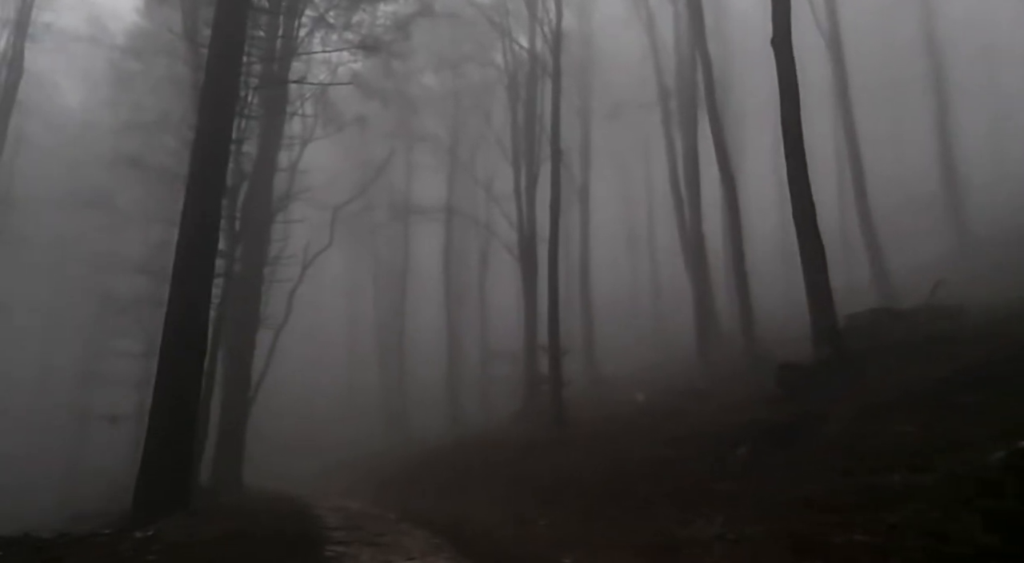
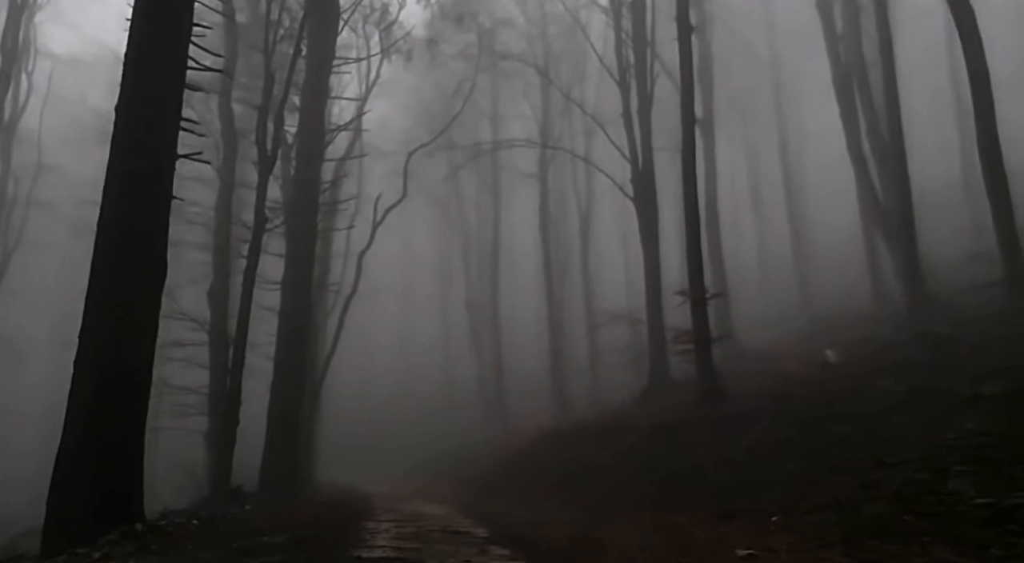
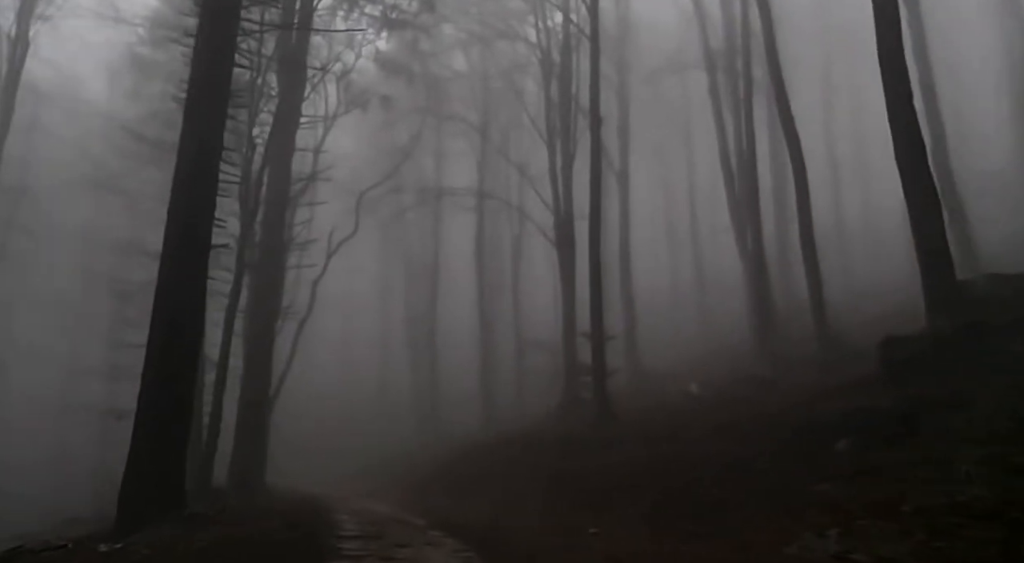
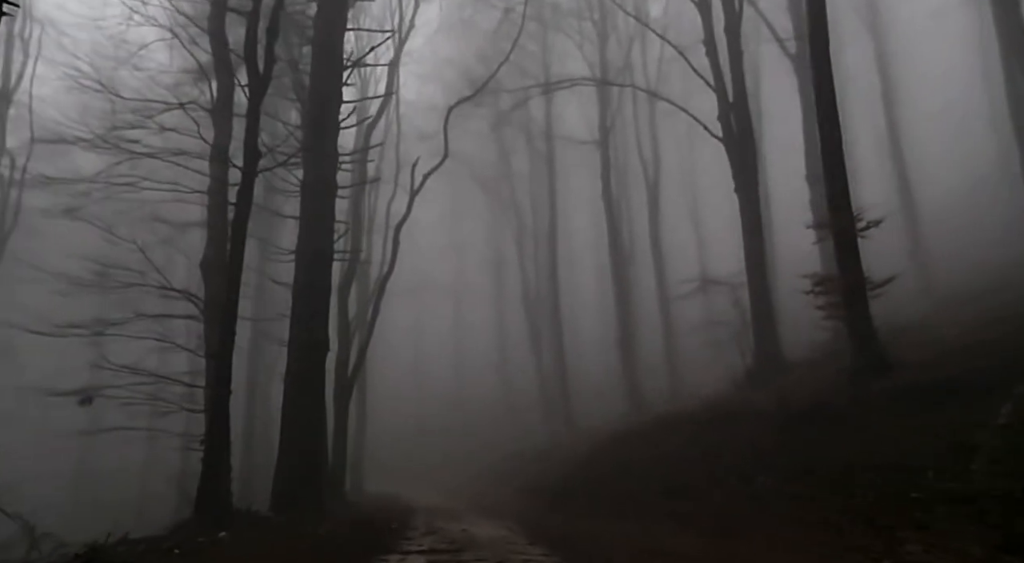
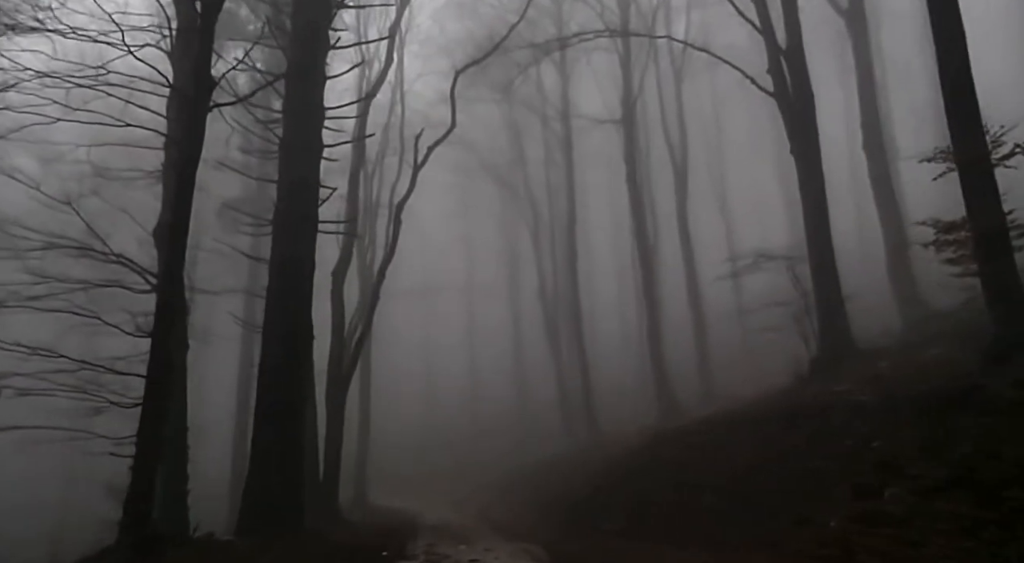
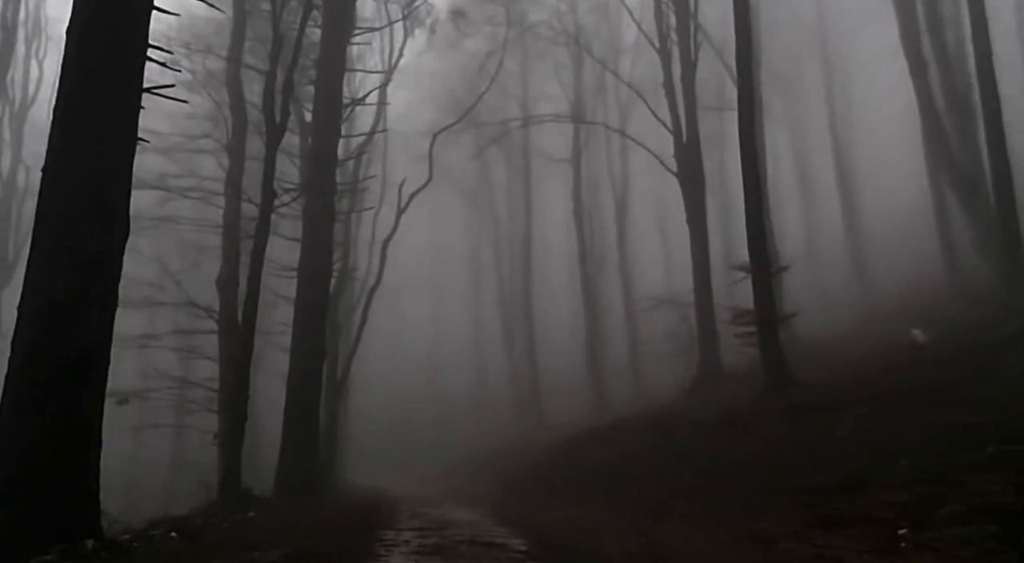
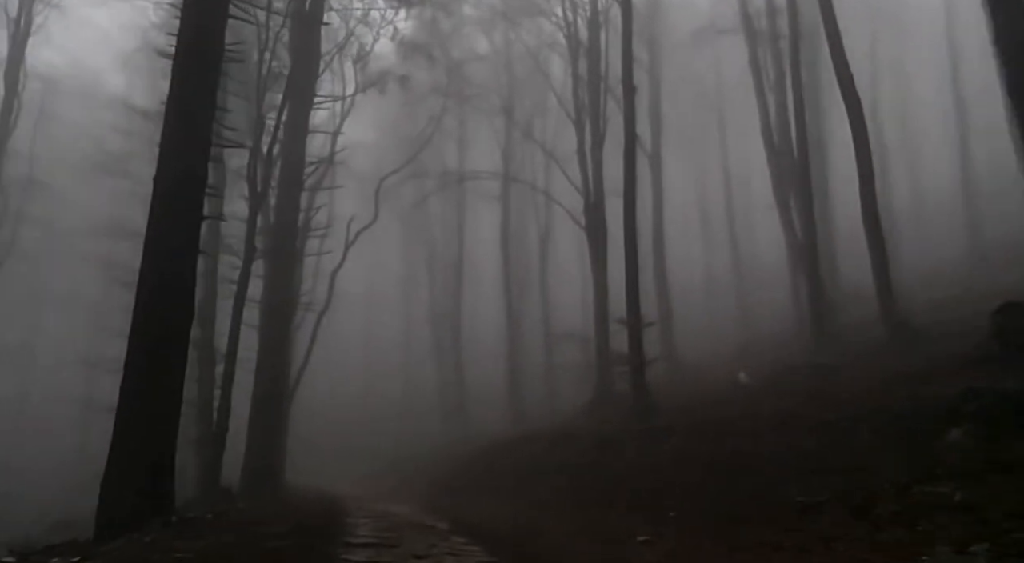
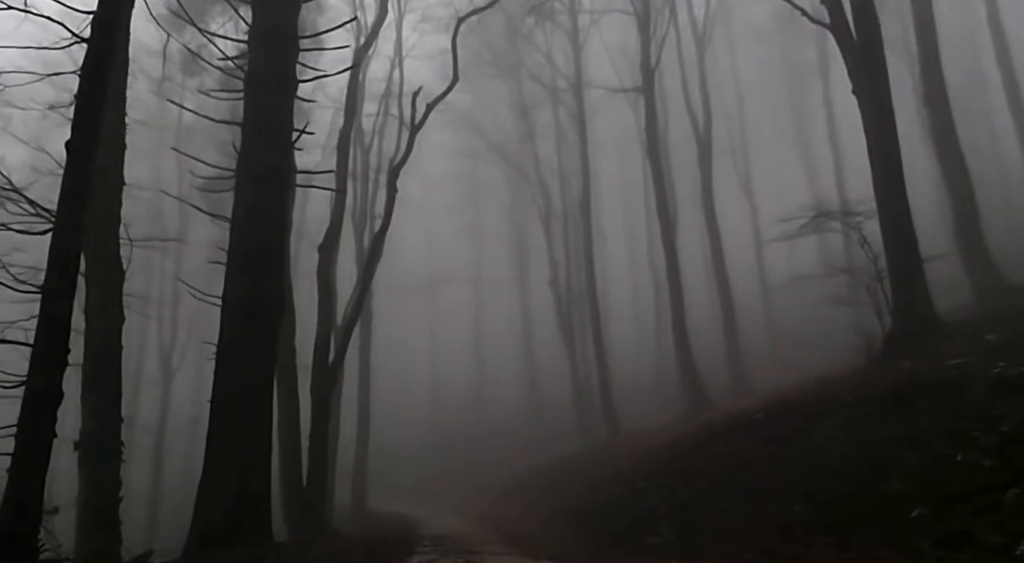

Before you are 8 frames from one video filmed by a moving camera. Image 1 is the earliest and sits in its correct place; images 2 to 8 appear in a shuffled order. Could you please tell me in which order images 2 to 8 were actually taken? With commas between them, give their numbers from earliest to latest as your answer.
3, 7, 2, 6, 4, 5, 8
